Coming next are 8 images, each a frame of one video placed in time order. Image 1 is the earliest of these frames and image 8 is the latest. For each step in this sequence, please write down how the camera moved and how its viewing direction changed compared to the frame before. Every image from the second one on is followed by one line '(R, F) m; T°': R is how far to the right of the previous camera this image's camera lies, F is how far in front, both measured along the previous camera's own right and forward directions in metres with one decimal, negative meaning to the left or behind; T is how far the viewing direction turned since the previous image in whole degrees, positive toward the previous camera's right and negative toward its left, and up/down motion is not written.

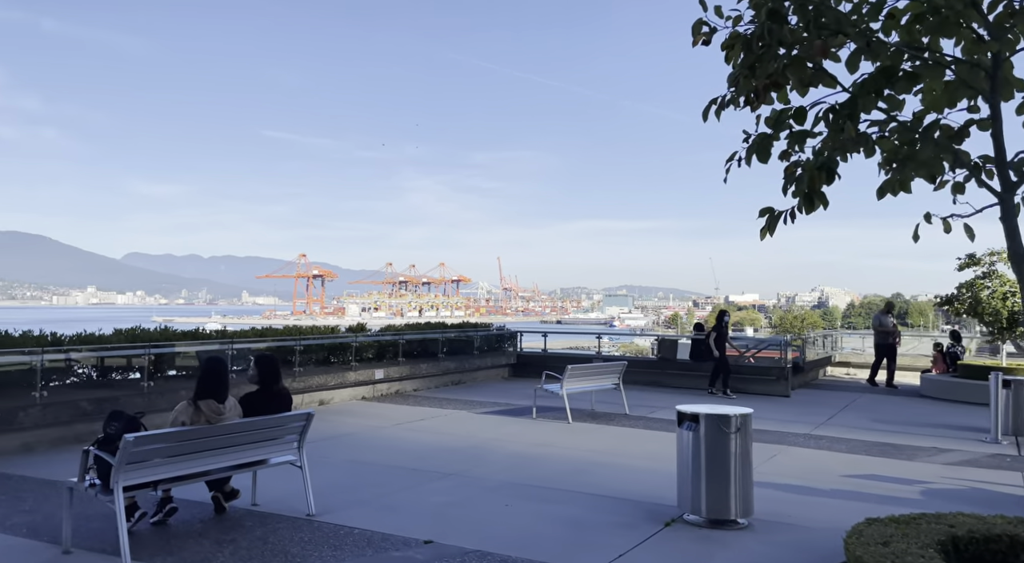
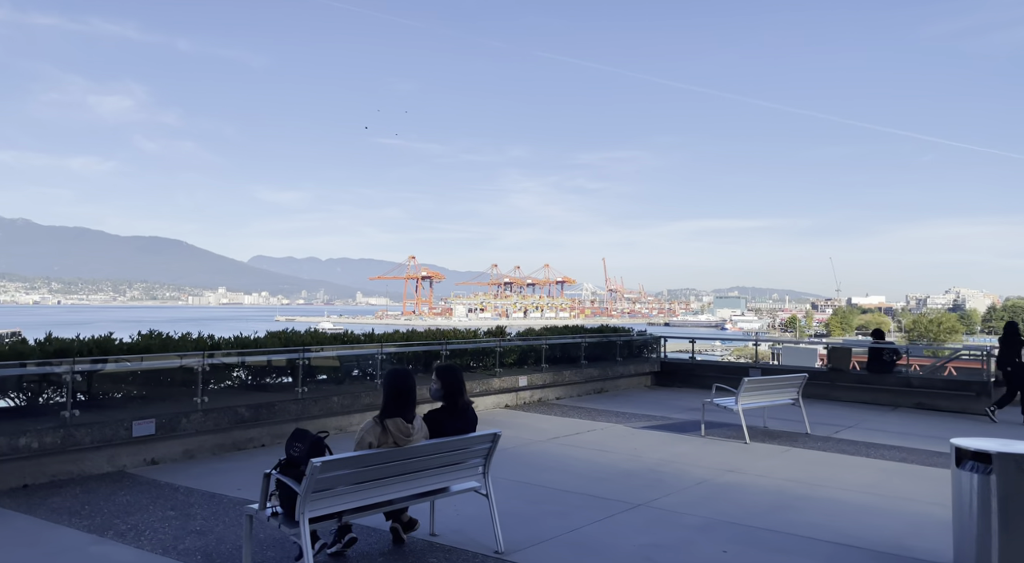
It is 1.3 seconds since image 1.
(-0.5, +0.6) m; -8°
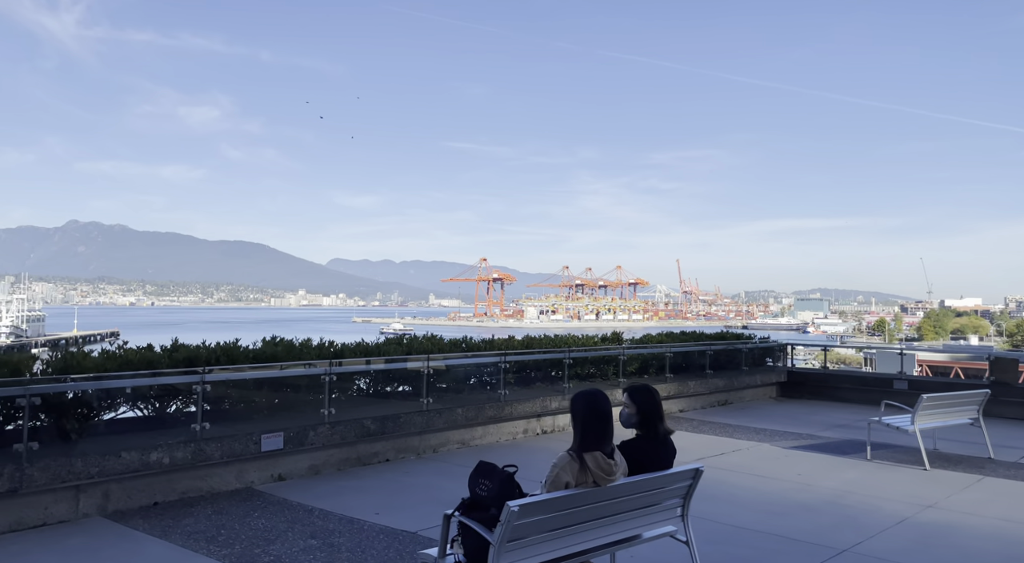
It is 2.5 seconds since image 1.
(-0.6, +0.6) m; -5°
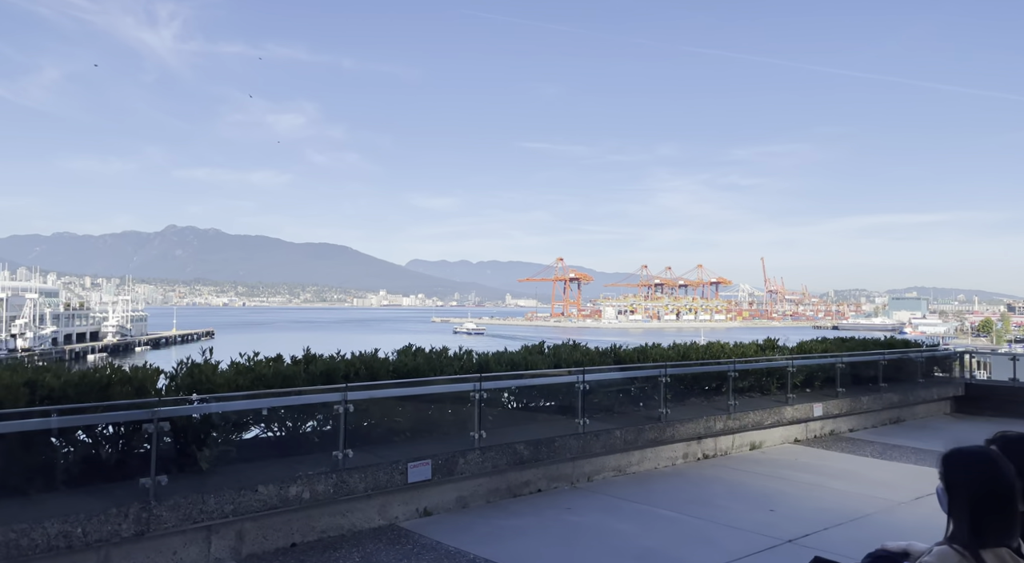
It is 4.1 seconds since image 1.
(-0.8, +1.1) m; -6°
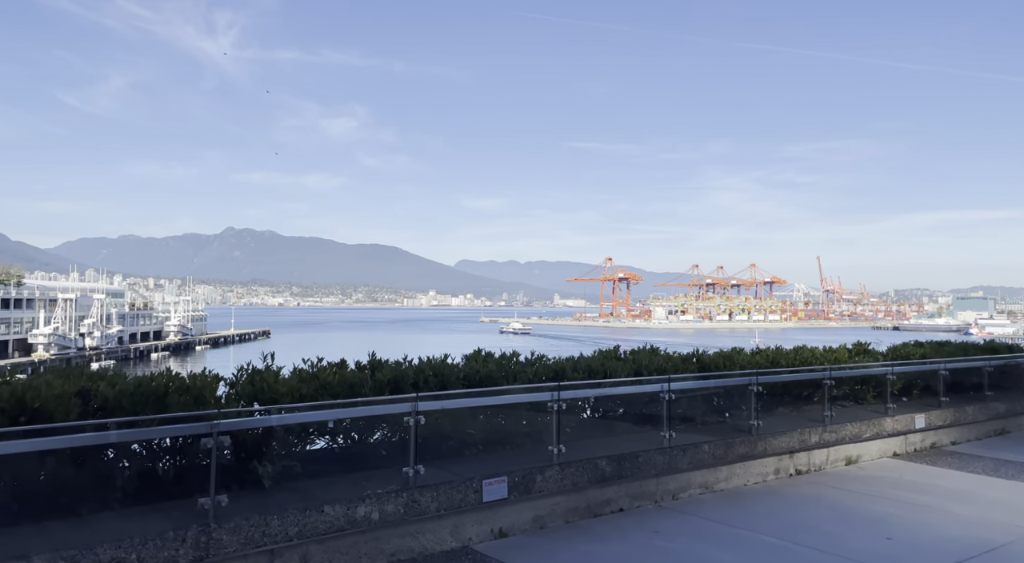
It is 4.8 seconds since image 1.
(-0.2, +0.6) m; -3°
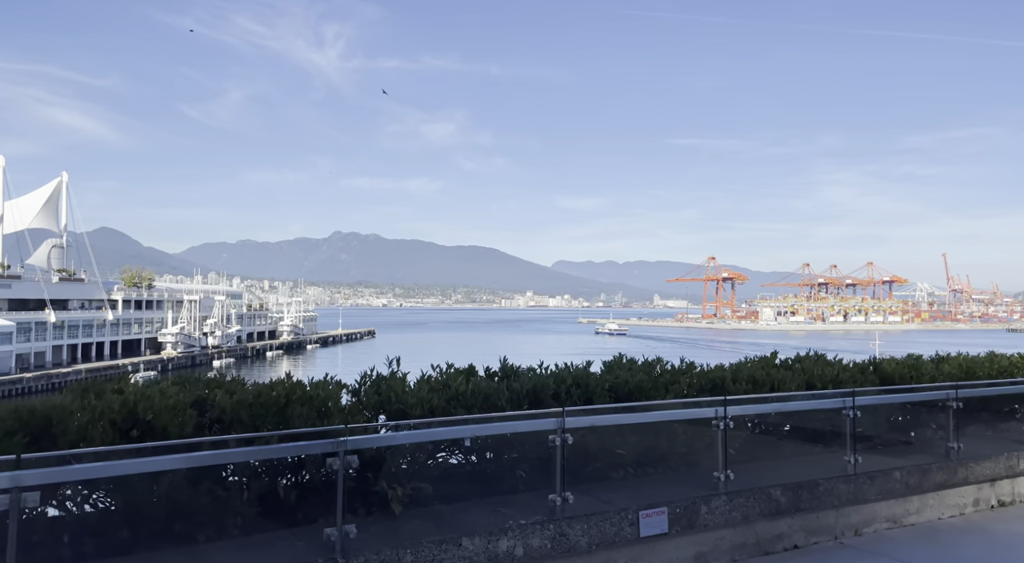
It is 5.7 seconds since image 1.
(-0.4, +0.9) m; -7°
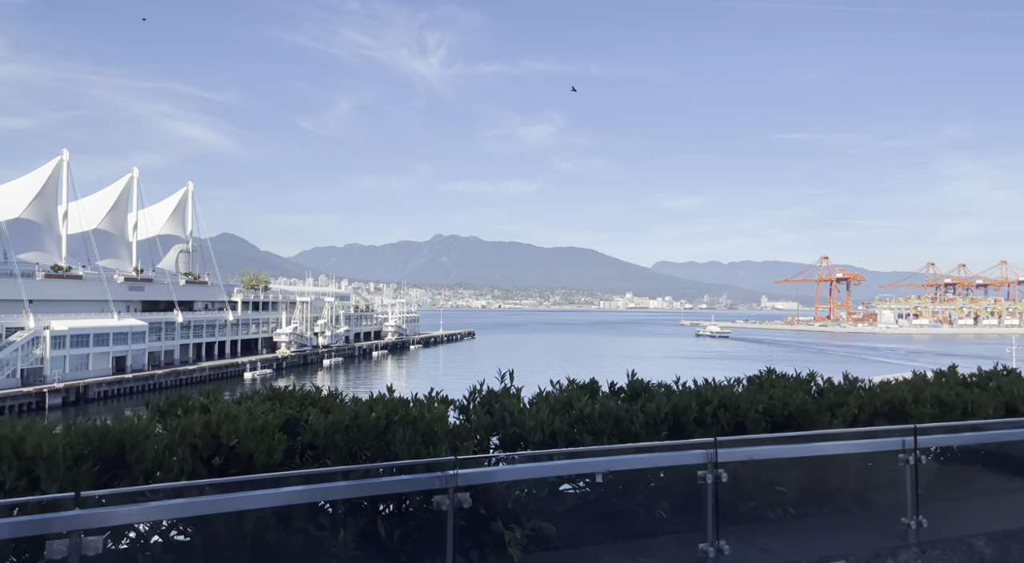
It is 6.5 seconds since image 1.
(-0.2, +0.9) m; -7°
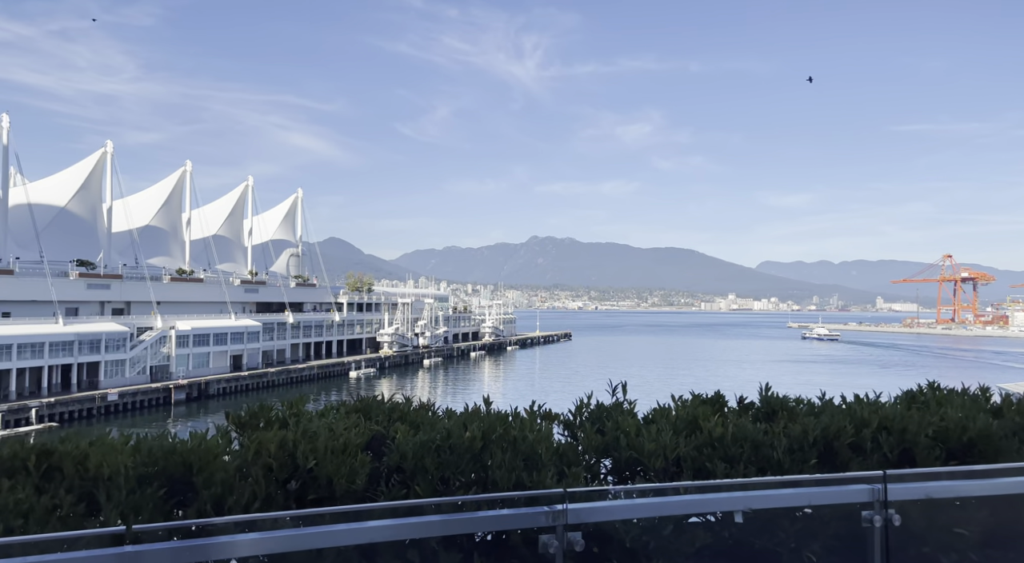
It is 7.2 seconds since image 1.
(-0.1, +0.7) m; -7°
